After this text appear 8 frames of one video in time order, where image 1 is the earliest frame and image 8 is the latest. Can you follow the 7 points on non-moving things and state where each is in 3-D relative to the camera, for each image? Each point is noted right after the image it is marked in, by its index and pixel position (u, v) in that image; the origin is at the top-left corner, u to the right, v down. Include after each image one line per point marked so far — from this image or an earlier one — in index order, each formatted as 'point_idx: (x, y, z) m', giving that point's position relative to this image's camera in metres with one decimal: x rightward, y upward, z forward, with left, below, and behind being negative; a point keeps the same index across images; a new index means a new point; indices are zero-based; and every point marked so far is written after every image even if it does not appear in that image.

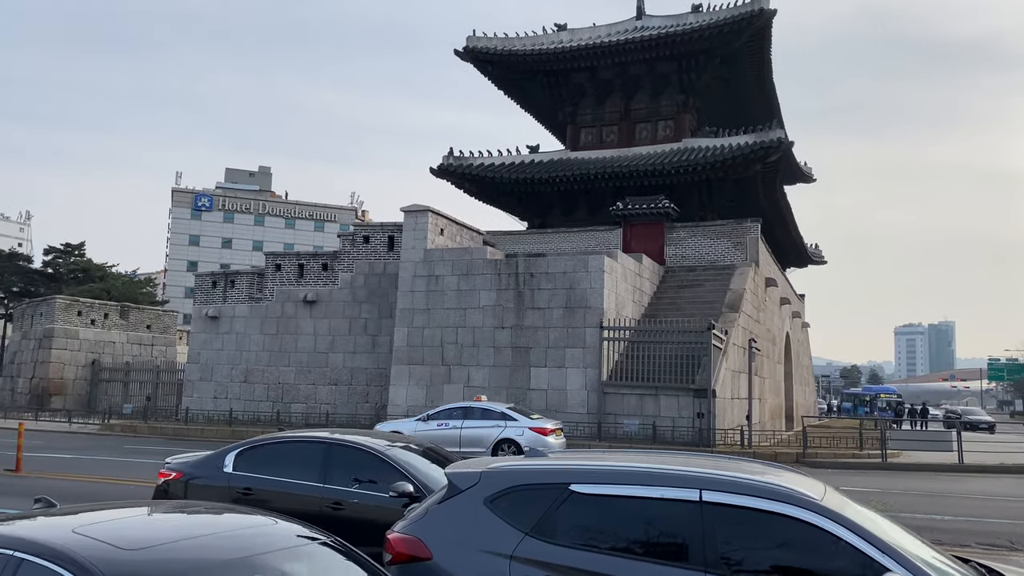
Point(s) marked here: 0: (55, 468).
0: (-7.9, -3.2, +14.8) m
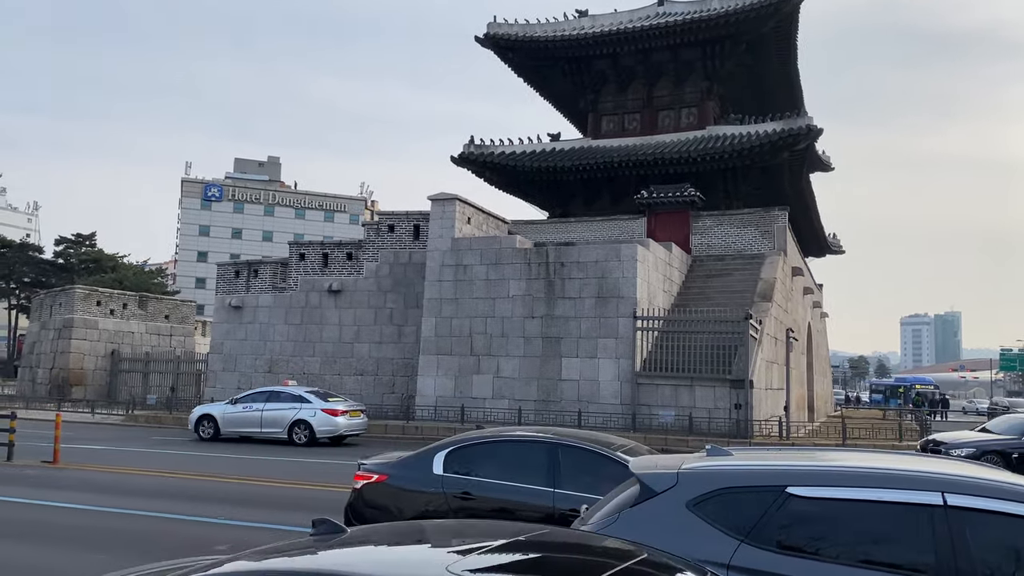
0: (-7.1, -3.0, +14.6) m
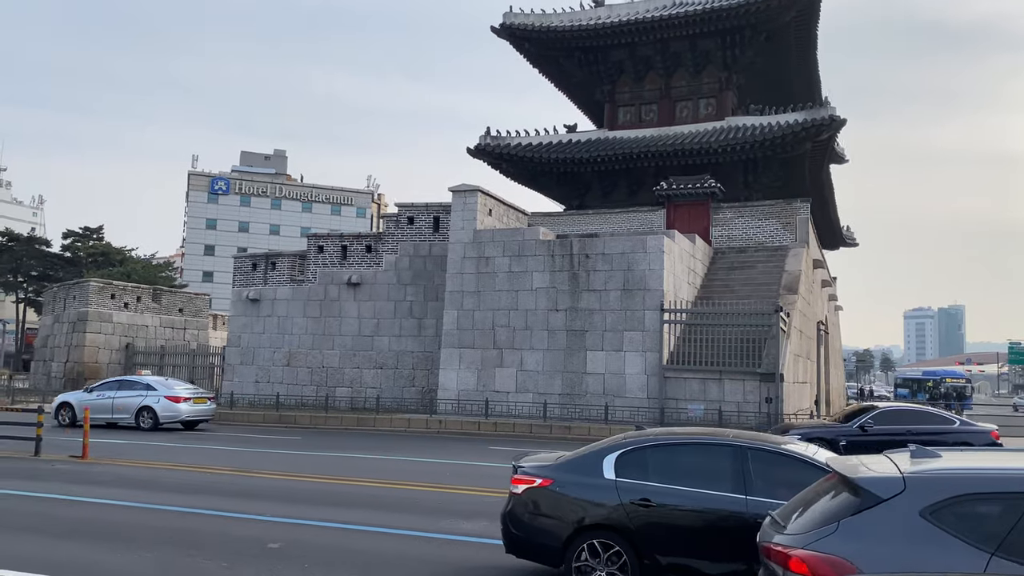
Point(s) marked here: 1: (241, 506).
0: (-6.5, -2.8, +14.3) m
1: (-3.1, -2.5, +9.6) m
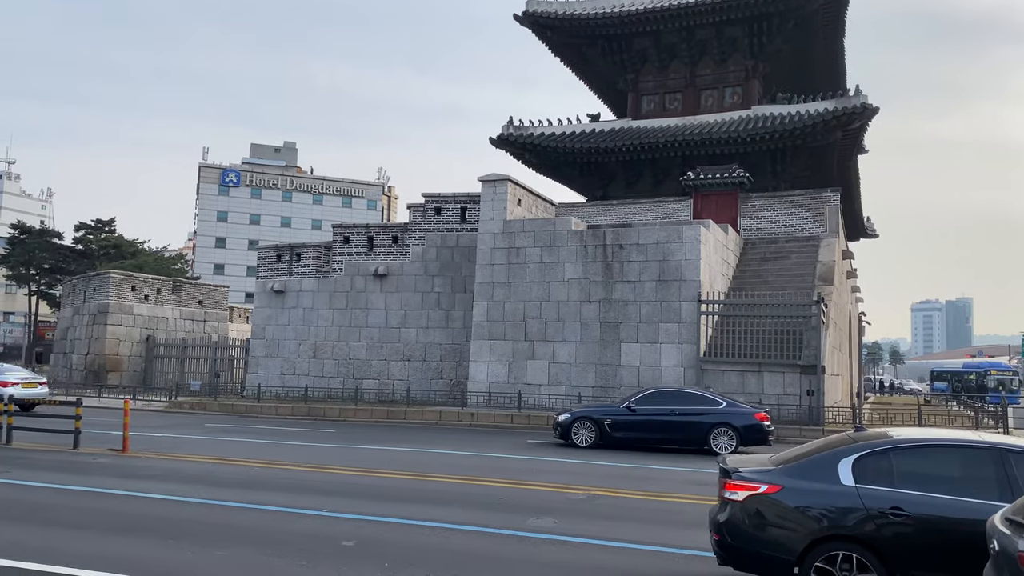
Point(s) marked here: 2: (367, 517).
0: (-5.7, -2.7, +14.0) m
1: (-2.3, -2.4, +9.3) m
2: (-1.5, -2.3, +8.6) m
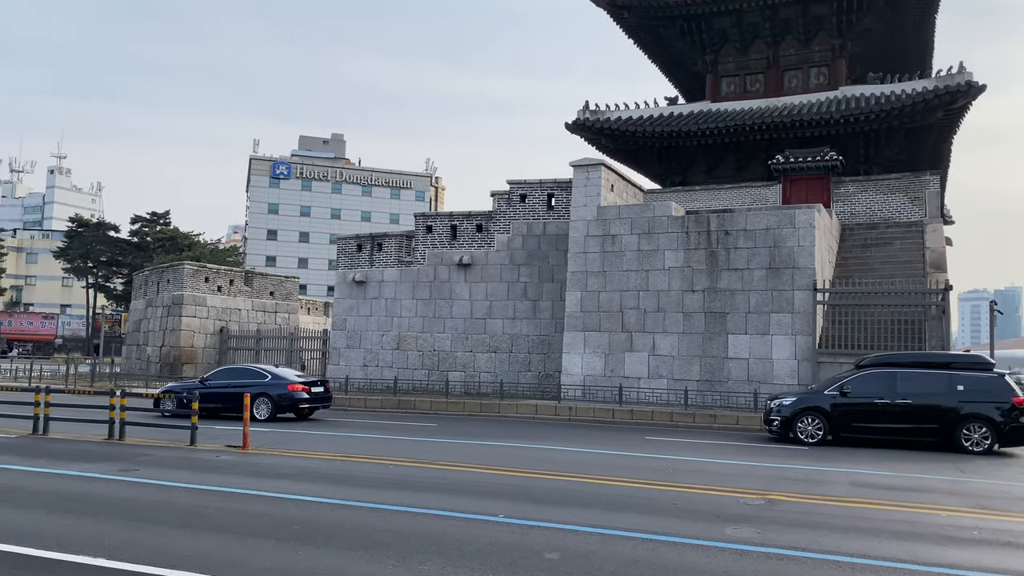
0: (-3.6, -2.5, +13.5) m
1: (-0.4, -2.2, +8.5) m
2: (+0.4, -2.2, +7.8) m
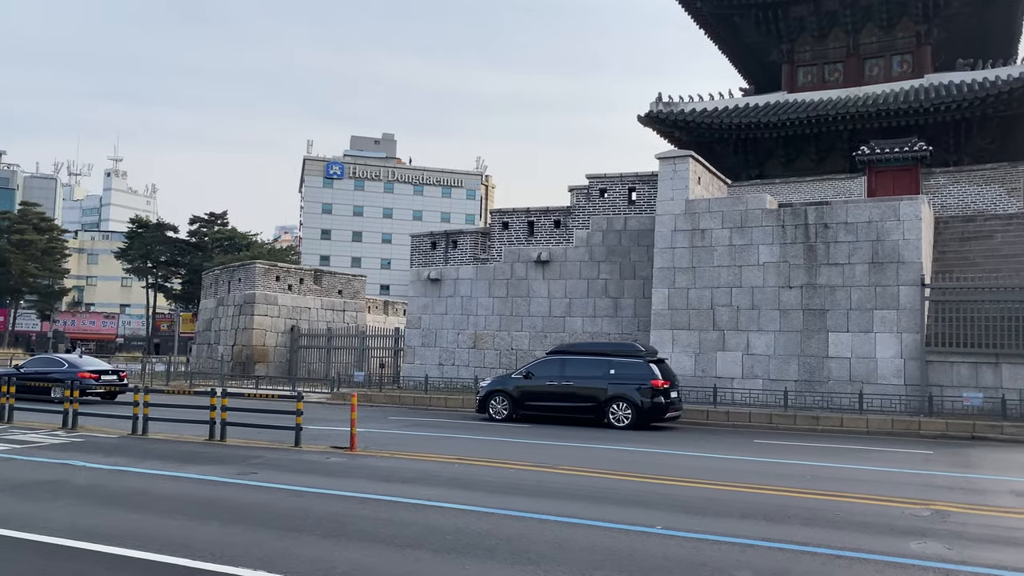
0: (-1.9, -2.5, +13.1) m
1: (+1.0, -2.2, +8.0) m
2: (+1.8, -2.2, +7.2) m
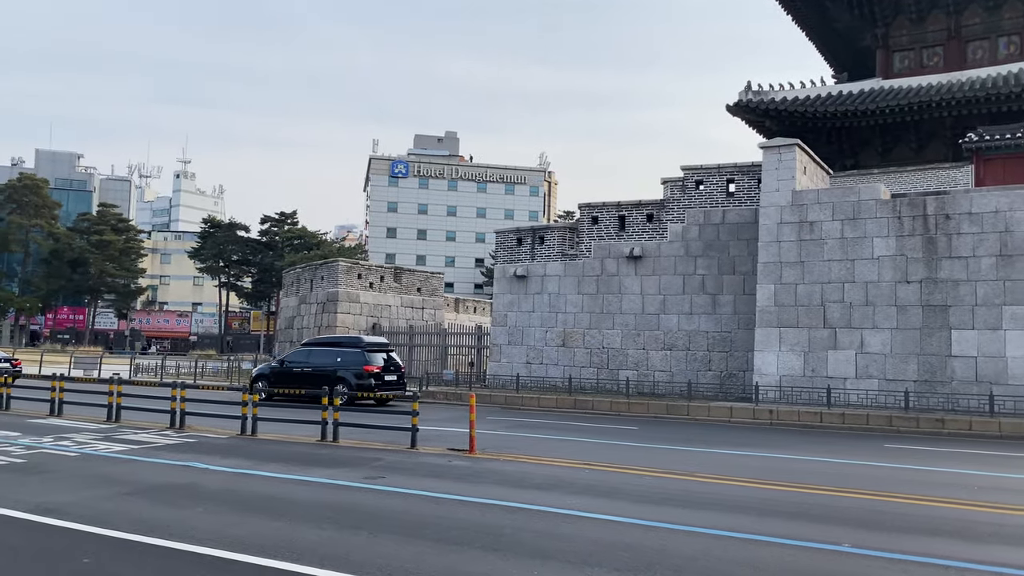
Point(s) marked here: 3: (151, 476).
0: (-0.1, -2.4, +12.6) m
1: (+2.5, -2.1, +7.3) m
2: (+3.3, -2.1, +6.5) m
3: (-4.2, -2.2, +9.8) m
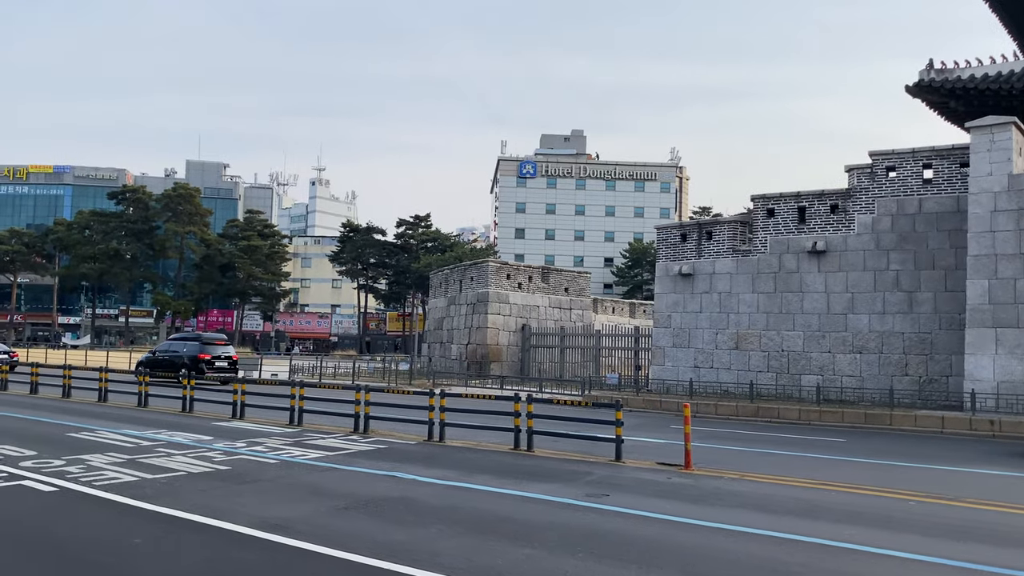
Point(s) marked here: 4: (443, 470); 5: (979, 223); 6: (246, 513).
0: (+2.8, -2.4, +11.4) m
1: (+4.7, -2.1, +5.9) m
2: (+5.3, -2.1, +5.0) m
3: (-1.6, -2.2, +9.3) m
4: (-0.9, -2.3, +10.7) m
5: (+9.9, +1.4, +17.9) m
6: (-2.6, -2.2, +8.2) m
